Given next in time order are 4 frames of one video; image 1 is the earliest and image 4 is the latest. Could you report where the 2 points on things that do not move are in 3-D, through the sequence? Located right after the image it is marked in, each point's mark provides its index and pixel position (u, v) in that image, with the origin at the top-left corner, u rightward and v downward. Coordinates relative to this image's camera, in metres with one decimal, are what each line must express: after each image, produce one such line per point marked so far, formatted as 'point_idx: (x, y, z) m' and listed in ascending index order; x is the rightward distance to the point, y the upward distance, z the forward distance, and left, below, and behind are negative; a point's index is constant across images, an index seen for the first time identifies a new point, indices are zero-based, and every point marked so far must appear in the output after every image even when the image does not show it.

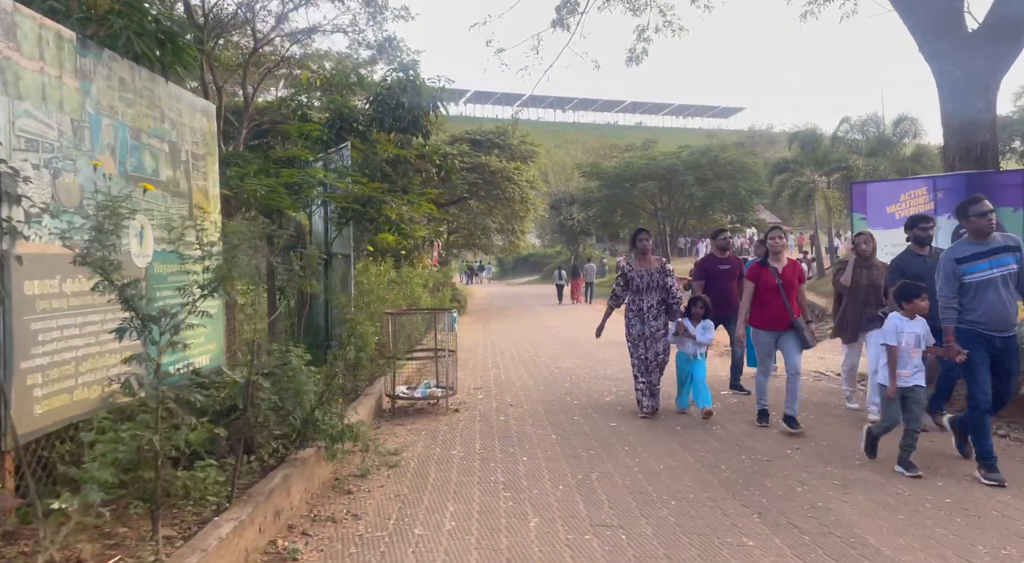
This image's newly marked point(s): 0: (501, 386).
0: (-0.1, -1.3, +9.4) m
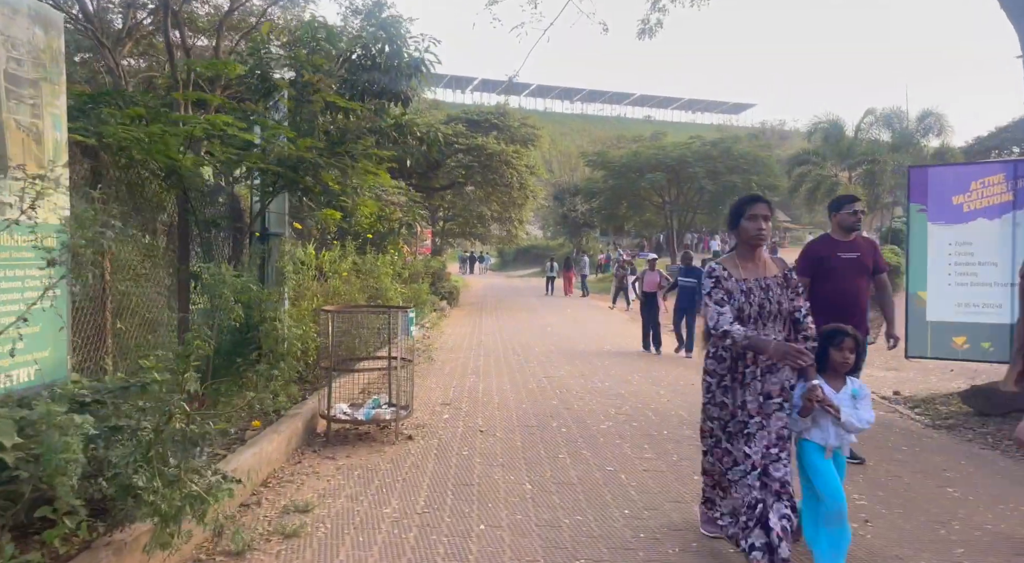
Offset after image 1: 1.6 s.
0: (-0.4, -1.2, +7.8) m
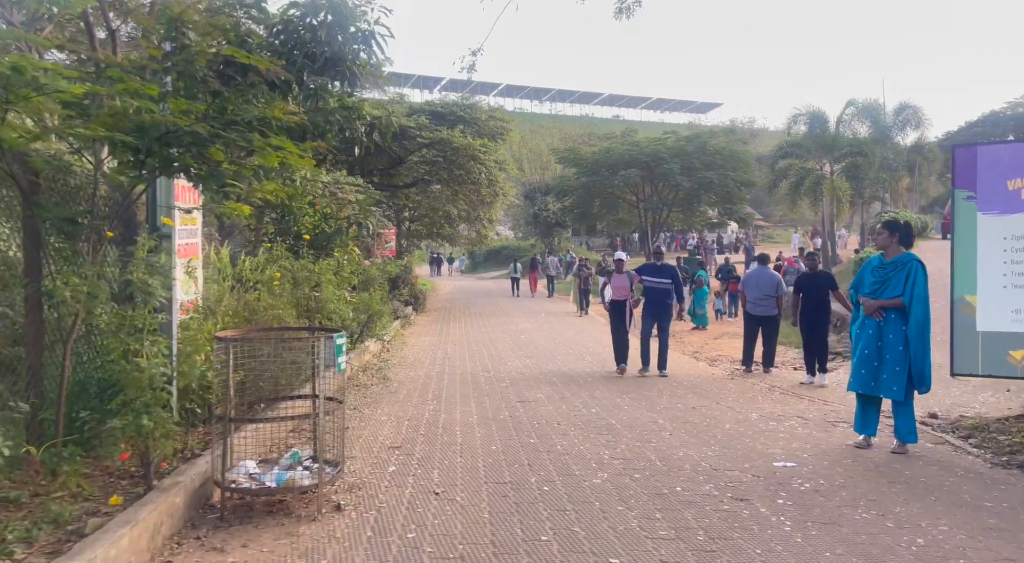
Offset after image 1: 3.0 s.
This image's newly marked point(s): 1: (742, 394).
0: (-0.7, -1.3, +6.2) m
1: (+2.8, -1.4, +9.1) m
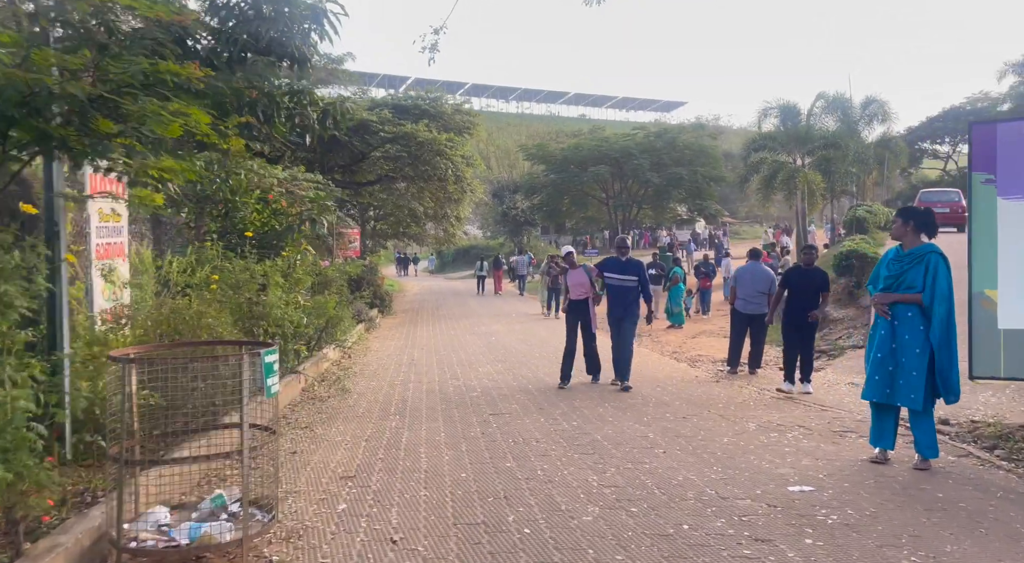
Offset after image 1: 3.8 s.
0: (-0.8, -1.3, +5.4) m
1: (+2.5, -1.3, +8.4) m
